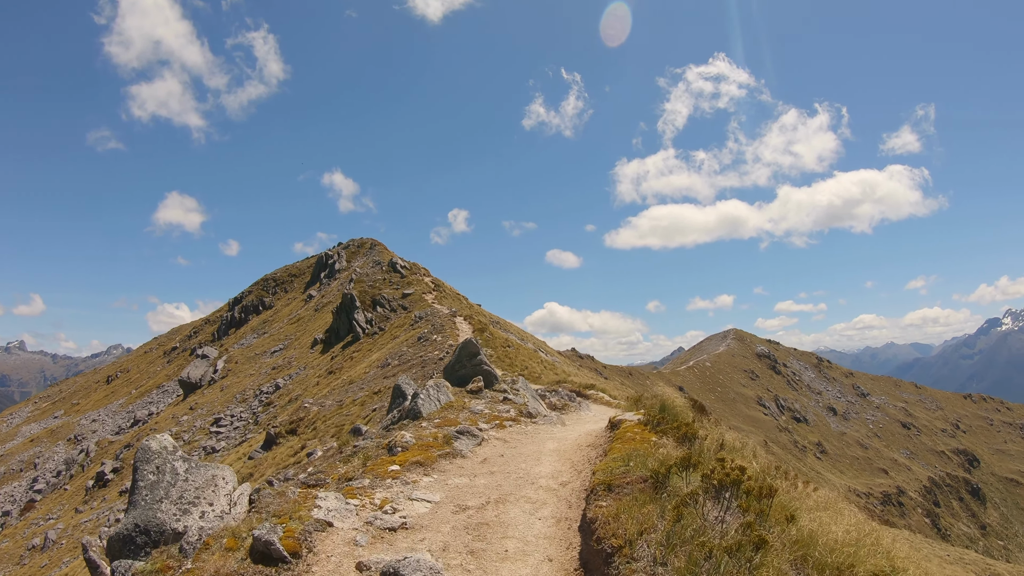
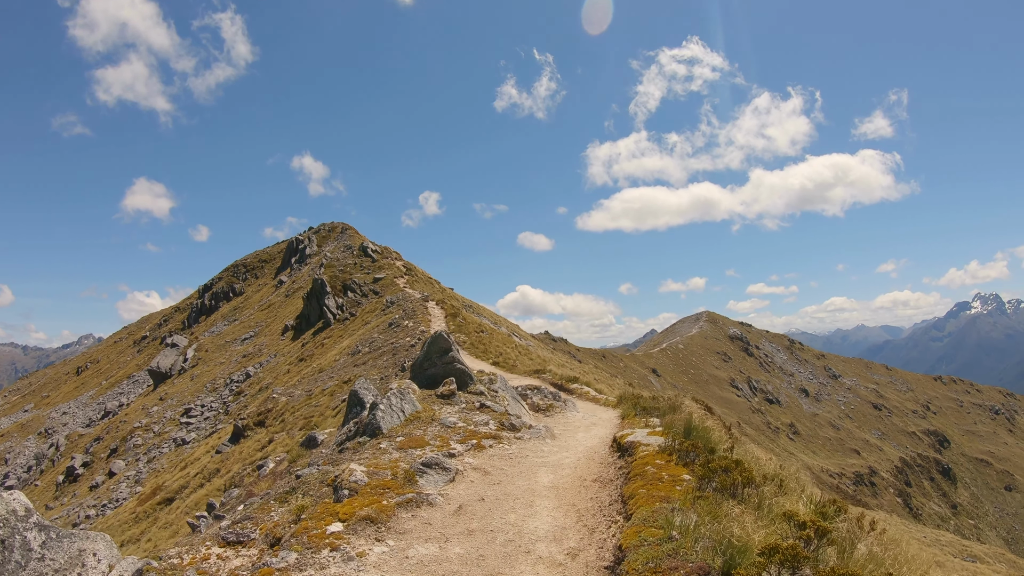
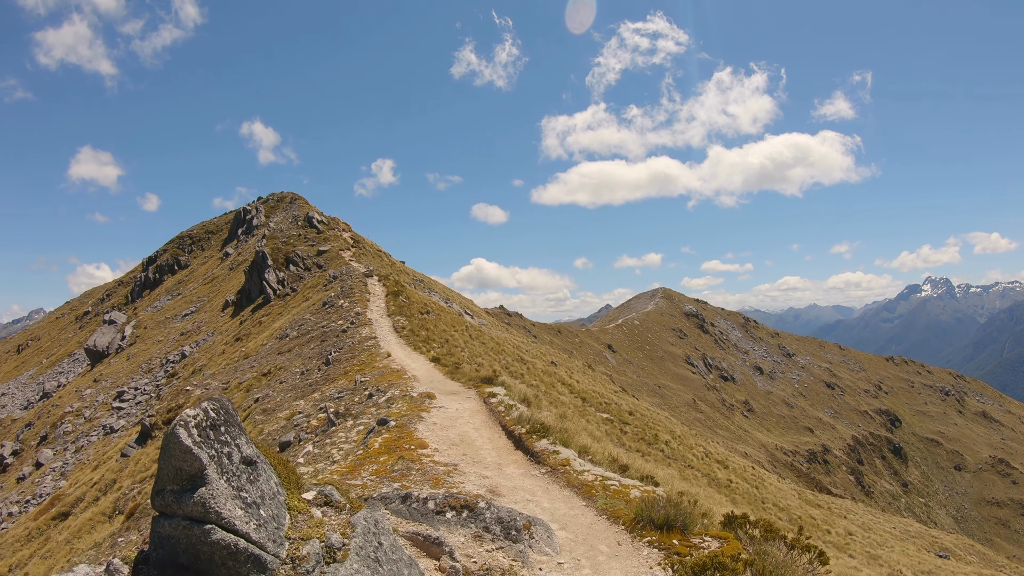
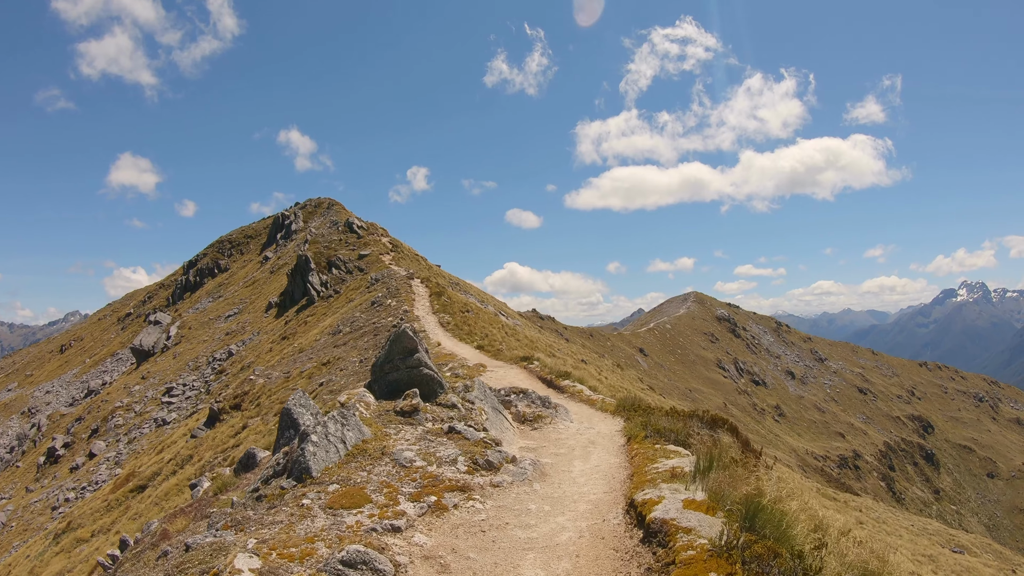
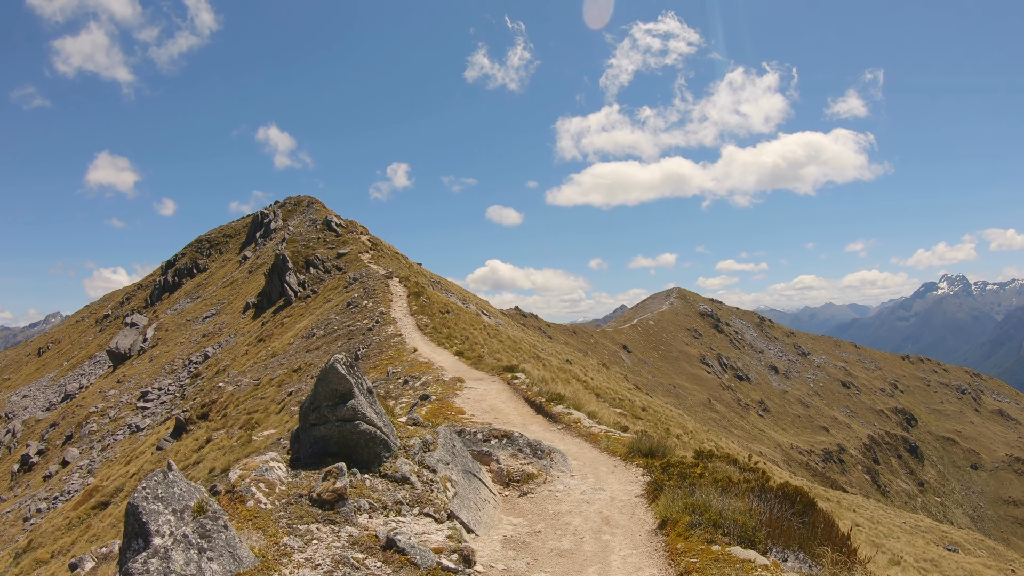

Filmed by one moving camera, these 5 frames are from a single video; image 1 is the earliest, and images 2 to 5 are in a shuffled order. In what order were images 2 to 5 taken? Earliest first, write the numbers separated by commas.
2, 4, 5, 3
